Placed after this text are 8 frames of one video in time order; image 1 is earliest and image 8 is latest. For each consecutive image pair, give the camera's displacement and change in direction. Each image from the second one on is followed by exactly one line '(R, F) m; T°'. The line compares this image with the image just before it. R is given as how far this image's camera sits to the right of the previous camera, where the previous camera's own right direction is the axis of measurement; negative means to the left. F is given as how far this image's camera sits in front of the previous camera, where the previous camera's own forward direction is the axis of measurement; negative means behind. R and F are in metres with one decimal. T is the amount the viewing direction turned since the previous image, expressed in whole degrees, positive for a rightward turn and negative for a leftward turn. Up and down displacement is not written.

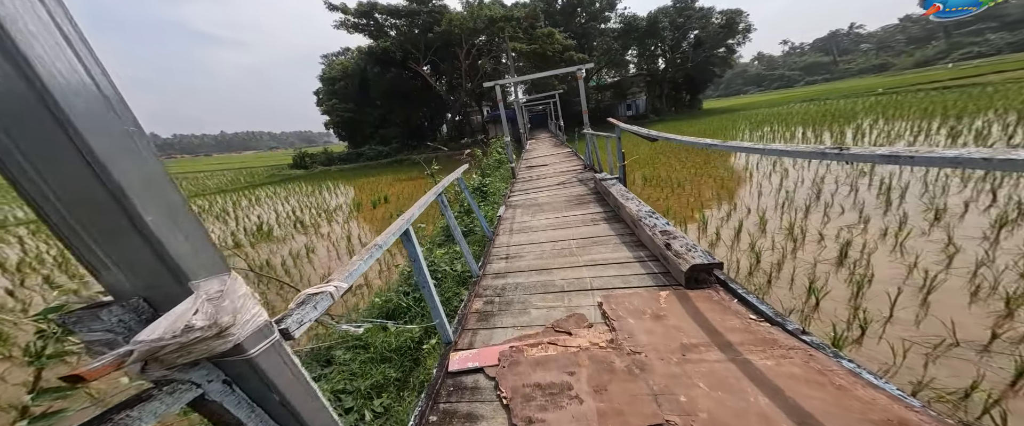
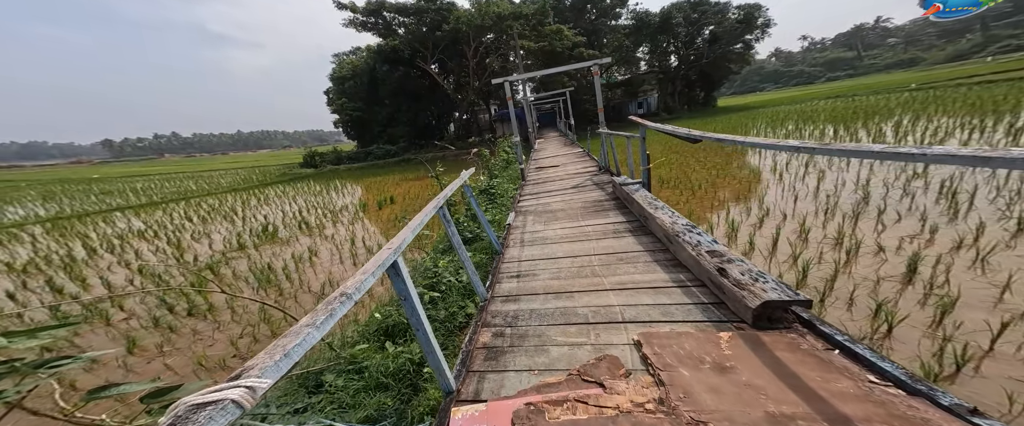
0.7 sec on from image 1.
(0.0, +0.4) m; -2°
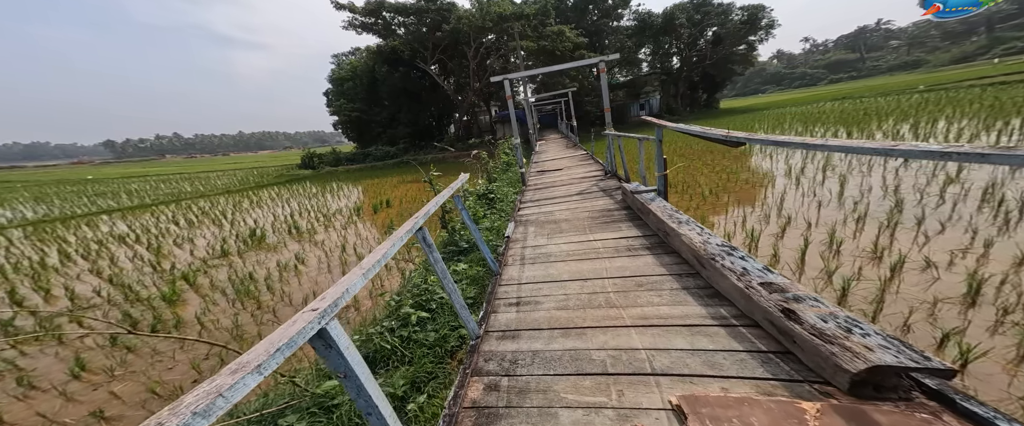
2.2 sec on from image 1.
(0.0, +0.4) m; 0°
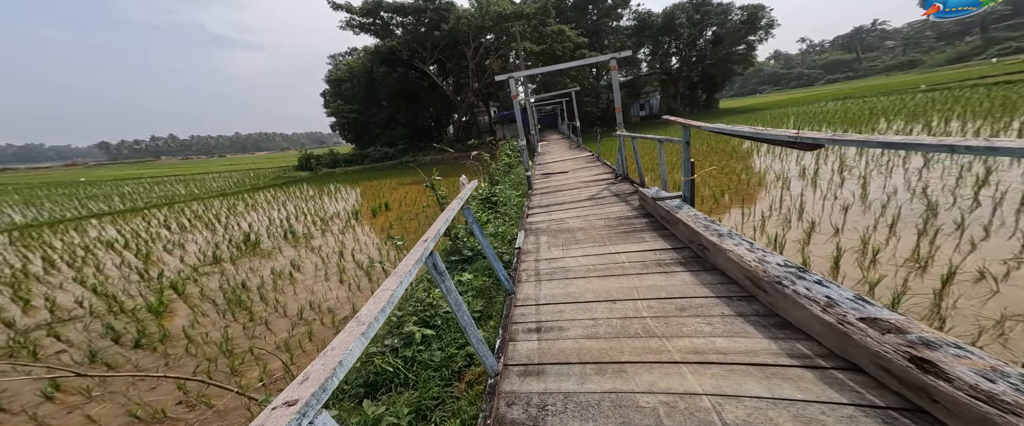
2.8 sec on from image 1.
(-0.1, +0.2) m; 0°
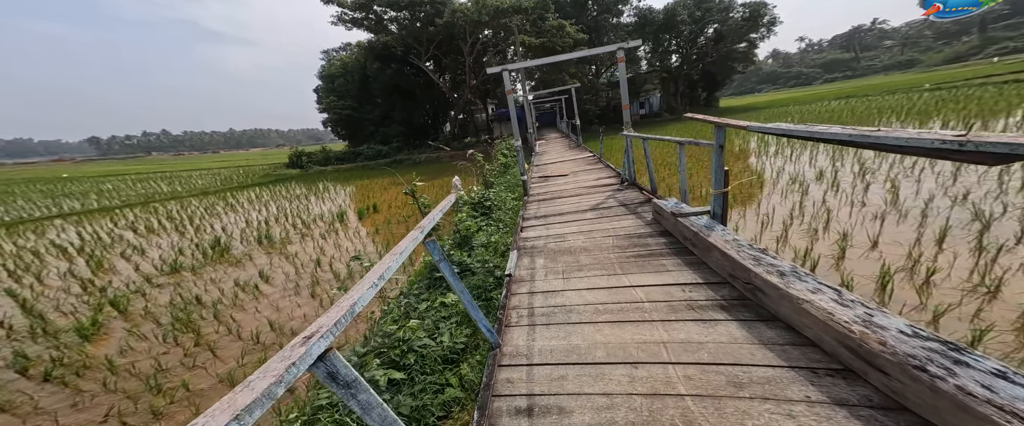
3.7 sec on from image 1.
(+0.1, +0.5) m; 0°
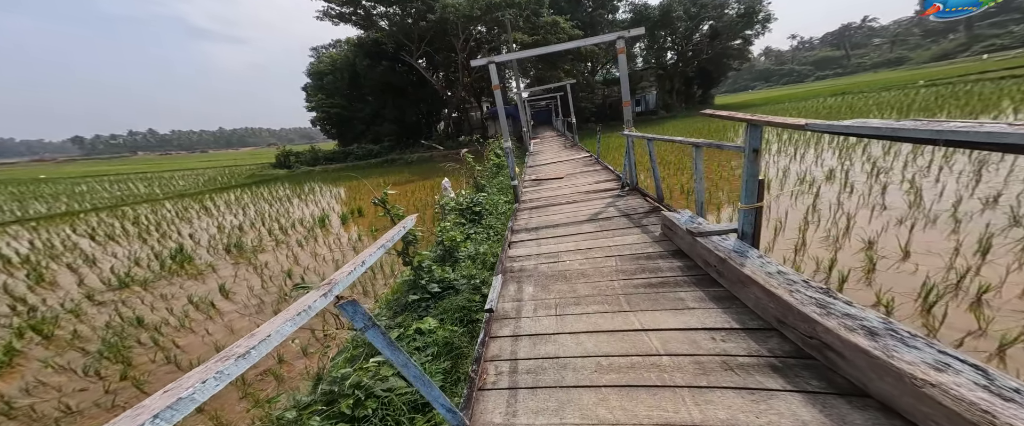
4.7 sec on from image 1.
(+0.1, +0.4) m; +1°
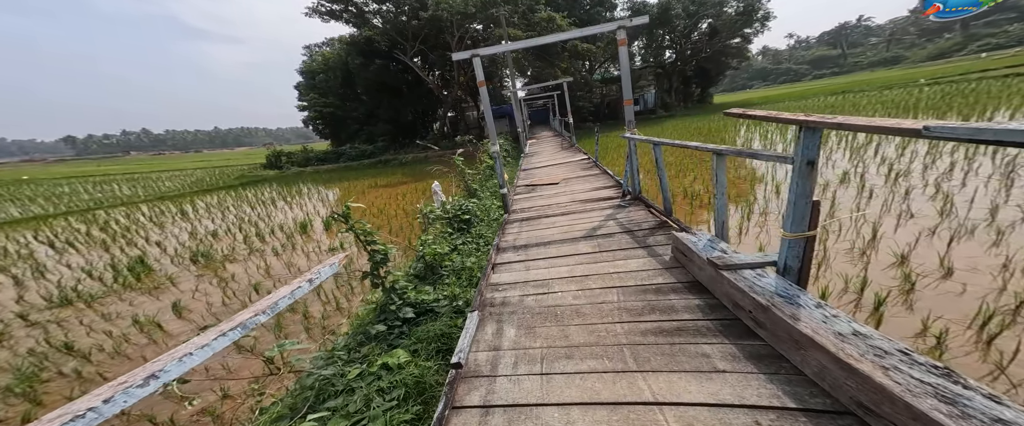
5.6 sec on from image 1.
(+0.1, +0.4) m; 0°
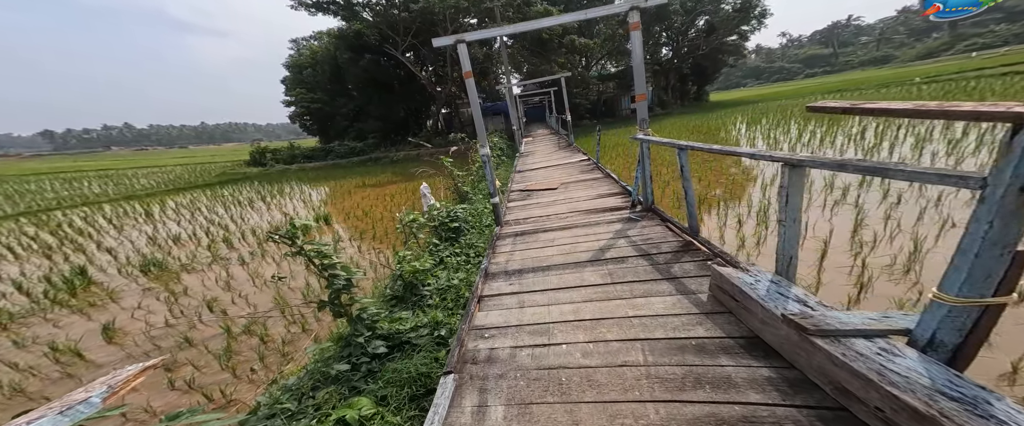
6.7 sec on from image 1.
(0.0, +0.5) m; +1°
